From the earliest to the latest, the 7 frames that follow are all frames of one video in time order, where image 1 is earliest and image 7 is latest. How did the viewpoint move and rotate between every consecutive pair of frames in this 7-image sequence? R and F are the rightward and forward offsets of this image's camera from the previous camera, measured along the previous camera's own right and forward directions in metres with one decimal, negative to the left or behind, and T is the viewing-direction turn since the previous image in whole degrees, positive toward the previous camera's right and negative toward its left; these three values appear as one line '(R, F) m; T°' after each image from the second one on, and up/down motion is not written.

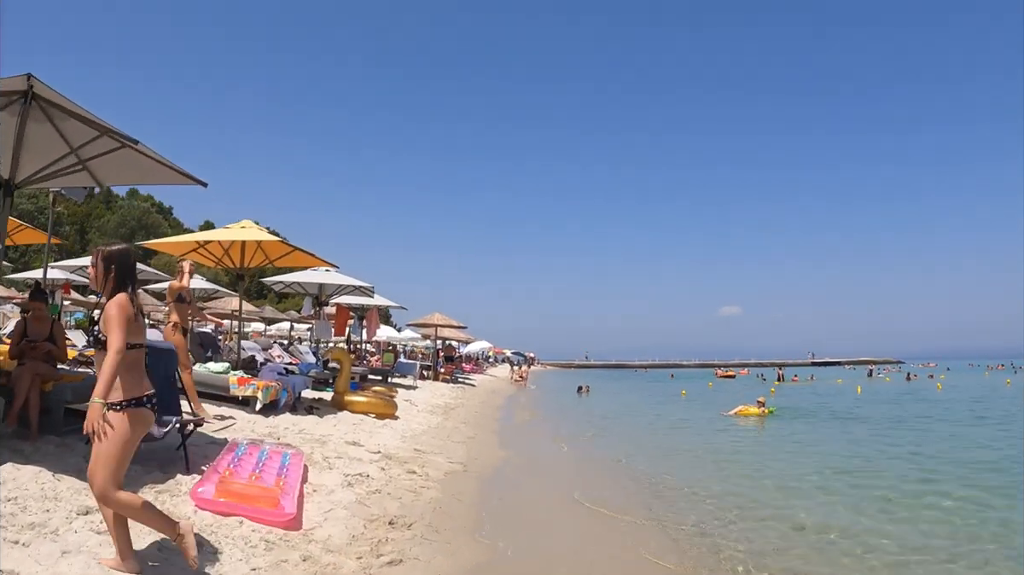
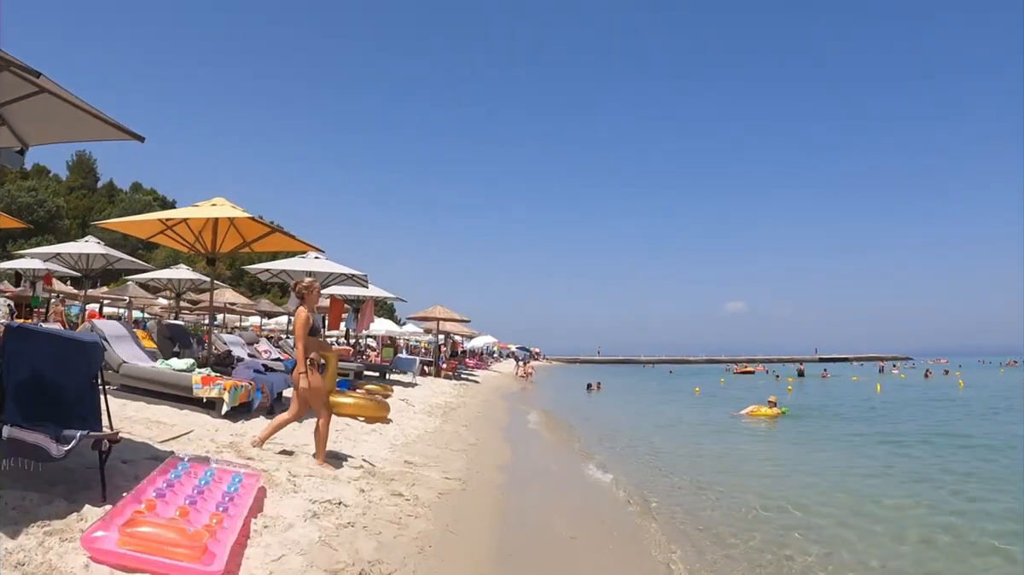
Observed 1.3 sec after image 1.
(0.0, +1.1) m; 0°
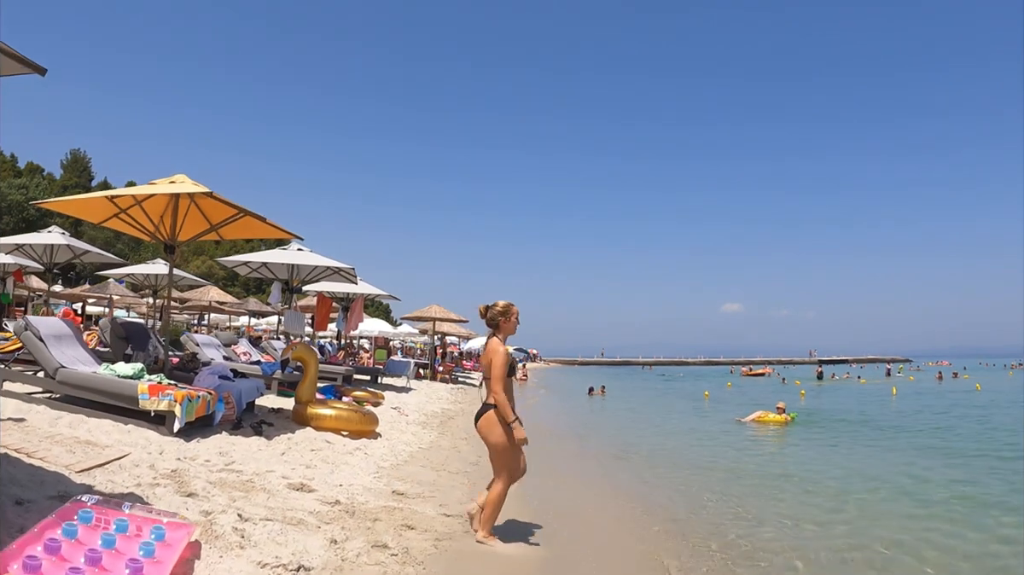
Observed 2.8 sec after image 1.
(-0.1, +1.2) m; 0°
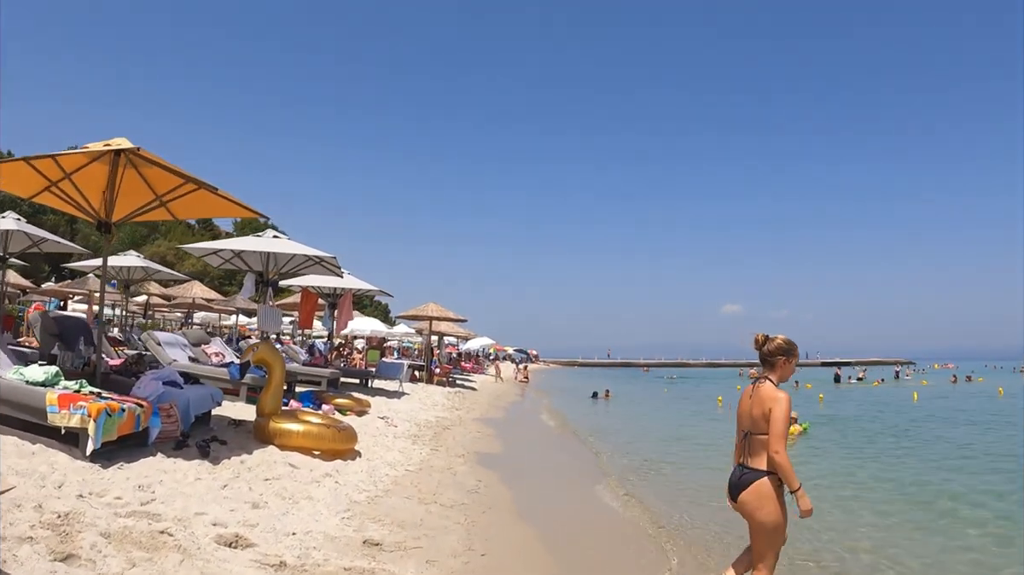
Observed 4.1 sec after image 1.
(-0.1, +1.2) m; 0°
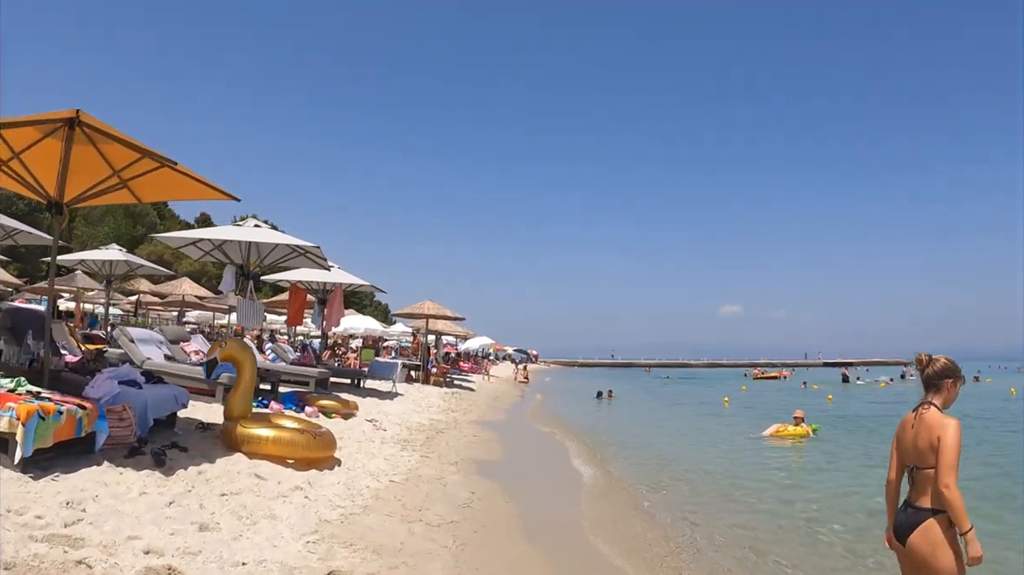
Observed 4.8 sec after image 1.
(0.0, +0.6) m; 0°
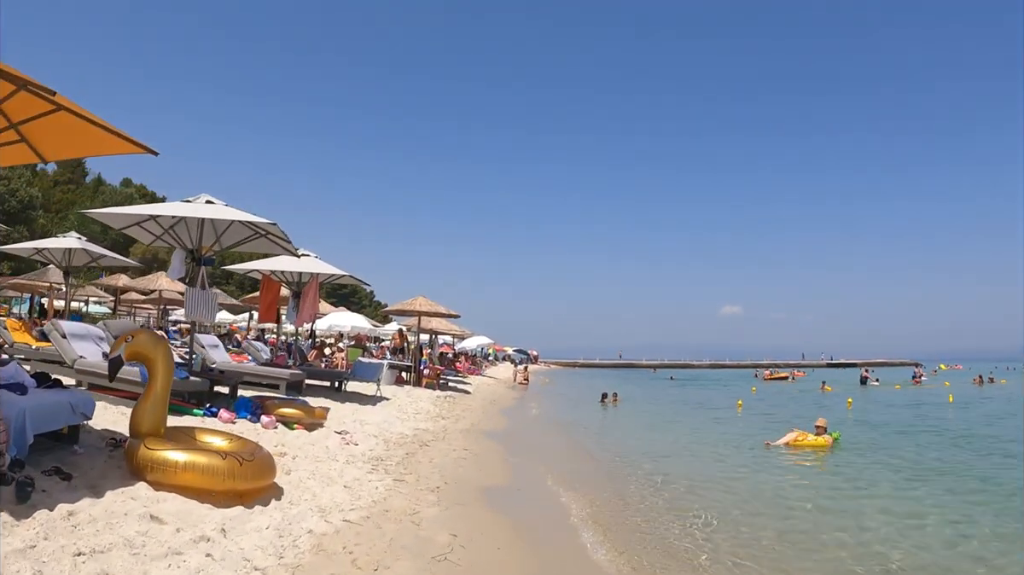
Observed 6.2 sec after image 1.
(0.0, +1.3) m; 0°
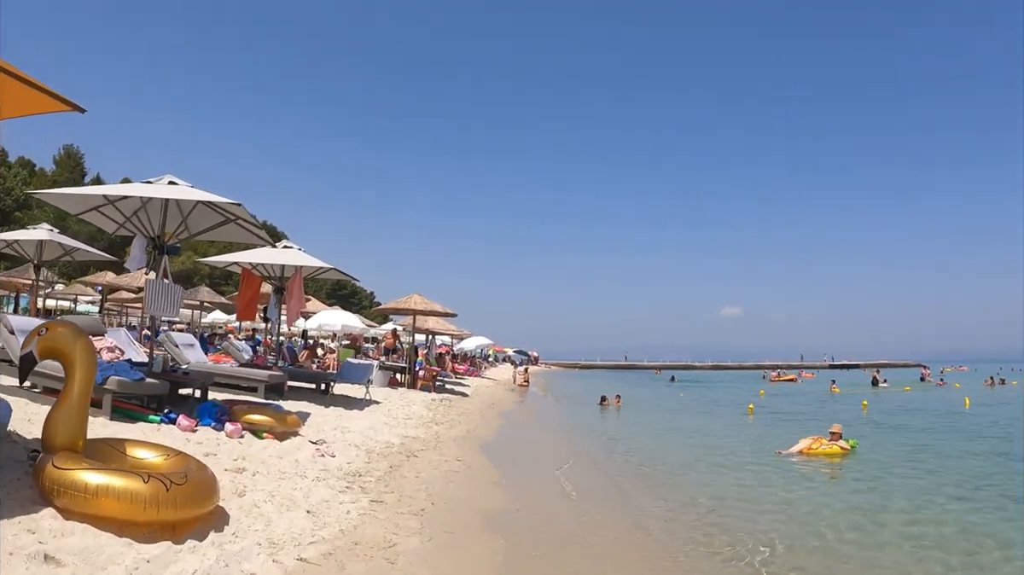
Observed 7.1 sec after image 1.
(0.0, +0.8) m; 0°
